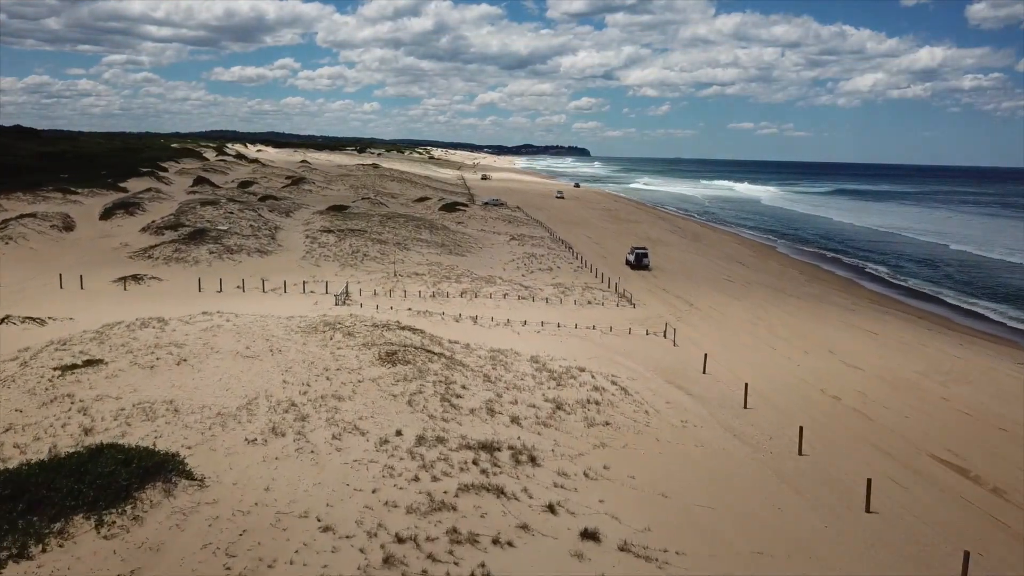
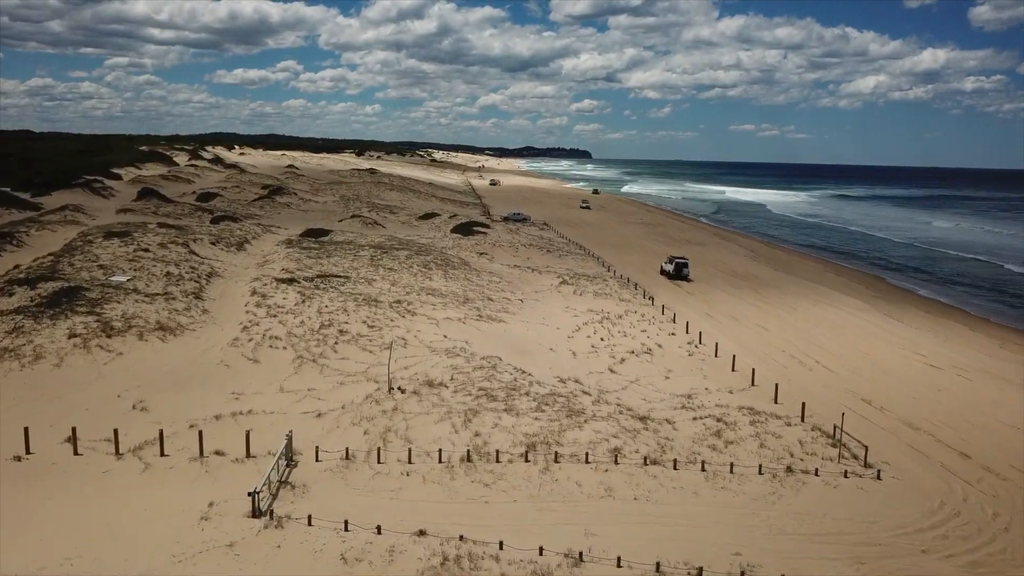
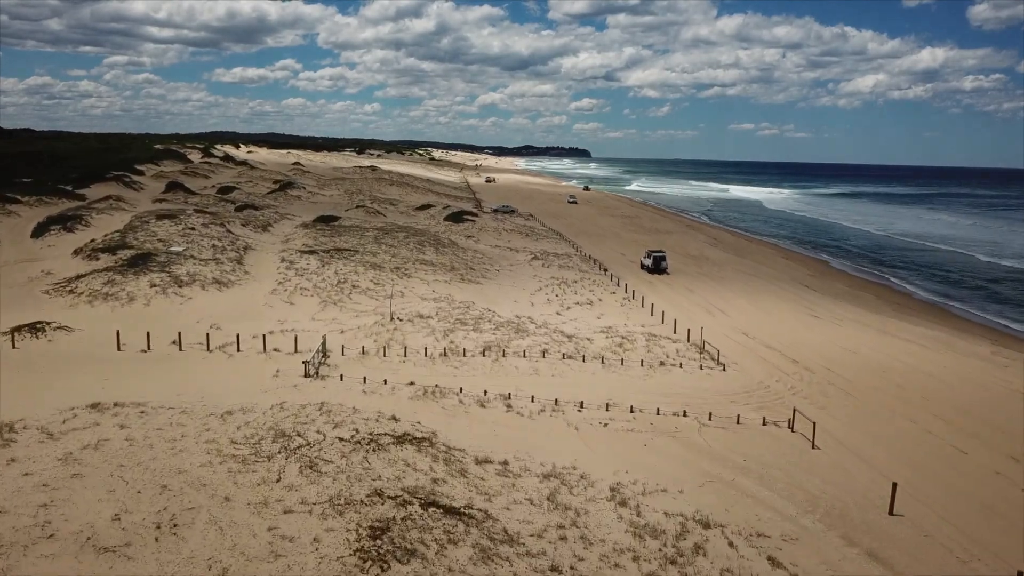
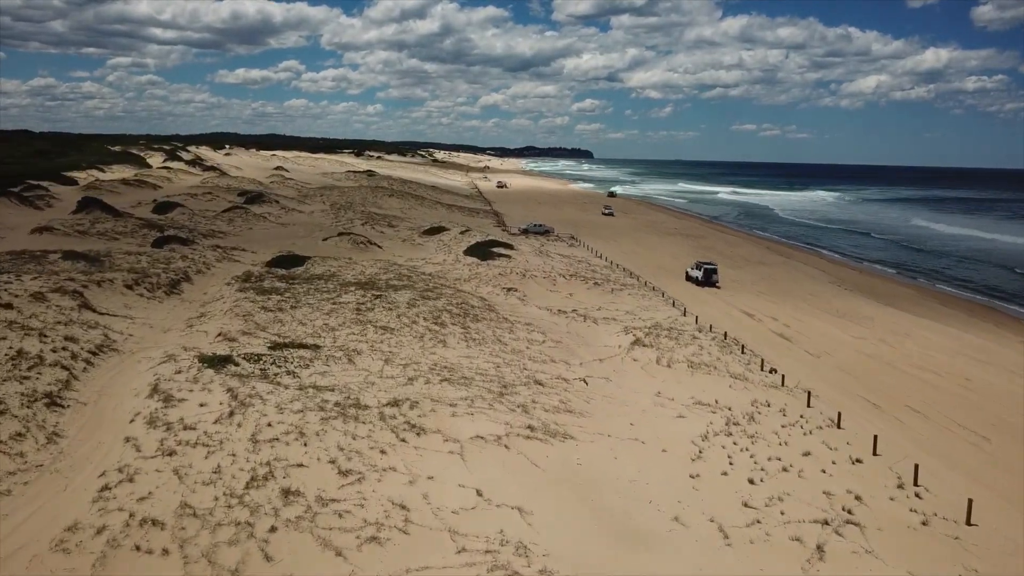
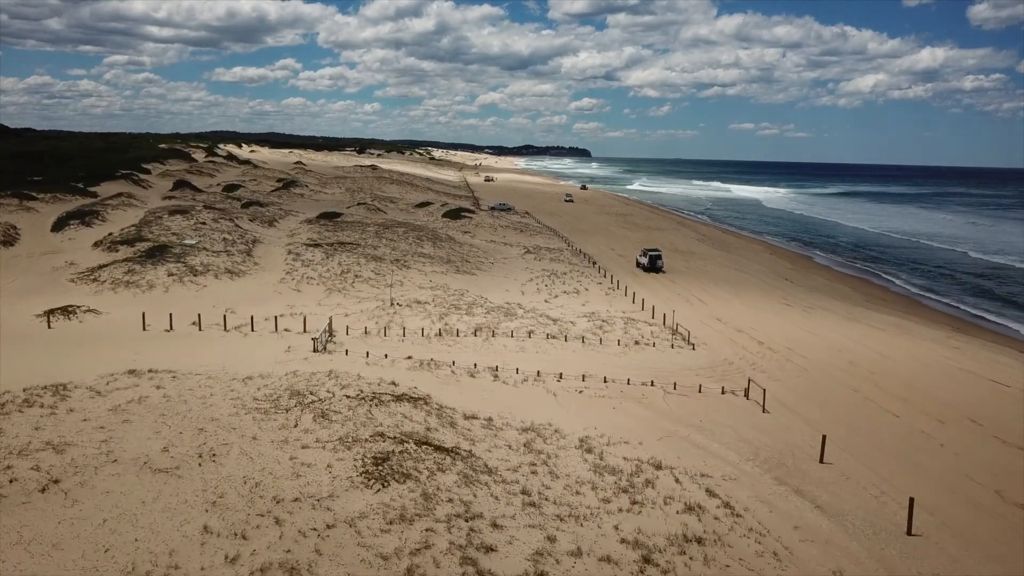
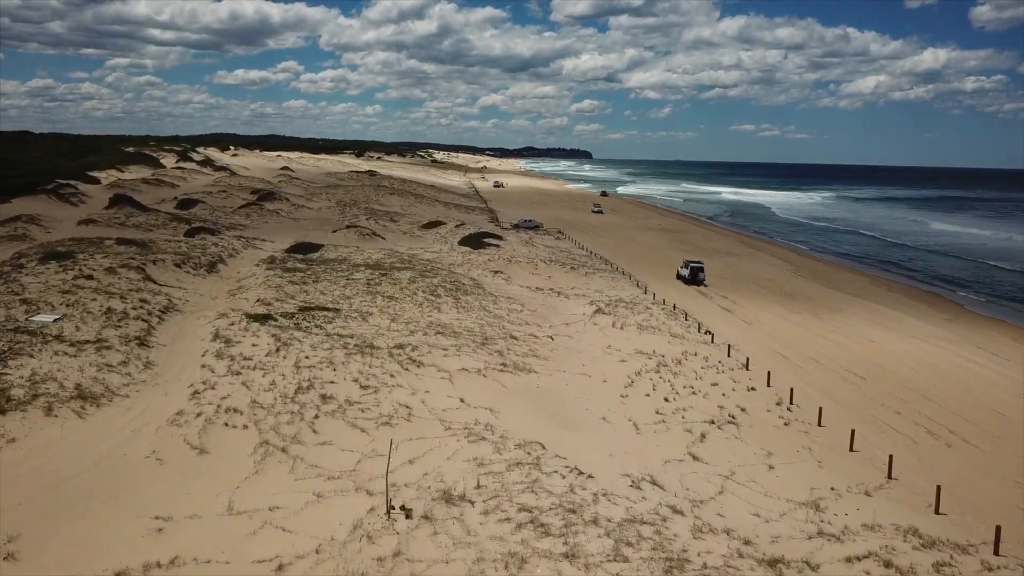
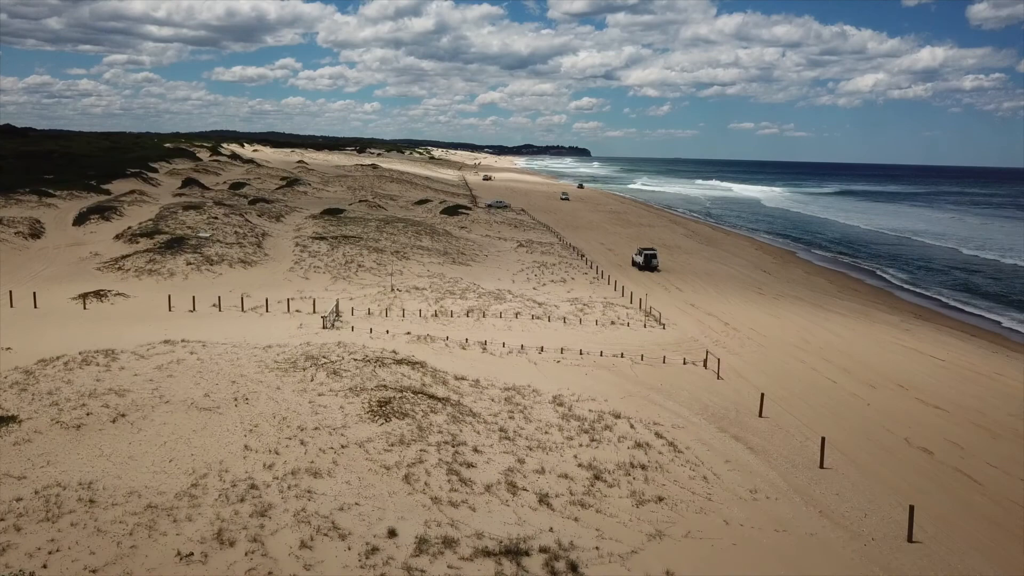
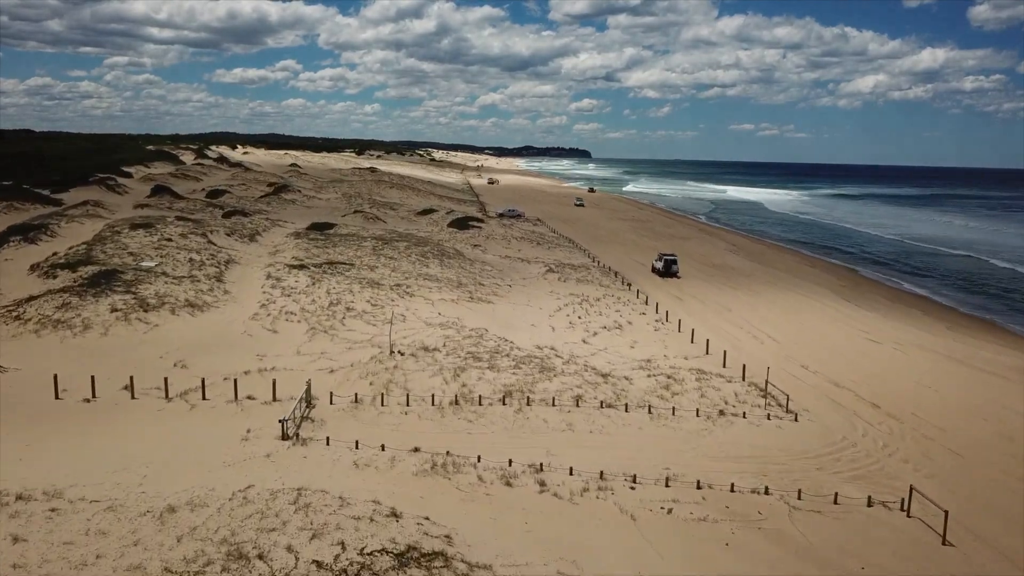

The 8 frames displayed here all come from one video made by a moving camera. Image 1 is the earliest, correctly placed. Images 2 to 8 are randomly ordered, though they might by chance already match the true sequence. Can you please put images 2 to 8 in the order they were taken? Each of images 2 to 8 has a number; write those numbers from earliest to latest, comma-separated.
7, 5, 3, 8, 2, 6, 4
